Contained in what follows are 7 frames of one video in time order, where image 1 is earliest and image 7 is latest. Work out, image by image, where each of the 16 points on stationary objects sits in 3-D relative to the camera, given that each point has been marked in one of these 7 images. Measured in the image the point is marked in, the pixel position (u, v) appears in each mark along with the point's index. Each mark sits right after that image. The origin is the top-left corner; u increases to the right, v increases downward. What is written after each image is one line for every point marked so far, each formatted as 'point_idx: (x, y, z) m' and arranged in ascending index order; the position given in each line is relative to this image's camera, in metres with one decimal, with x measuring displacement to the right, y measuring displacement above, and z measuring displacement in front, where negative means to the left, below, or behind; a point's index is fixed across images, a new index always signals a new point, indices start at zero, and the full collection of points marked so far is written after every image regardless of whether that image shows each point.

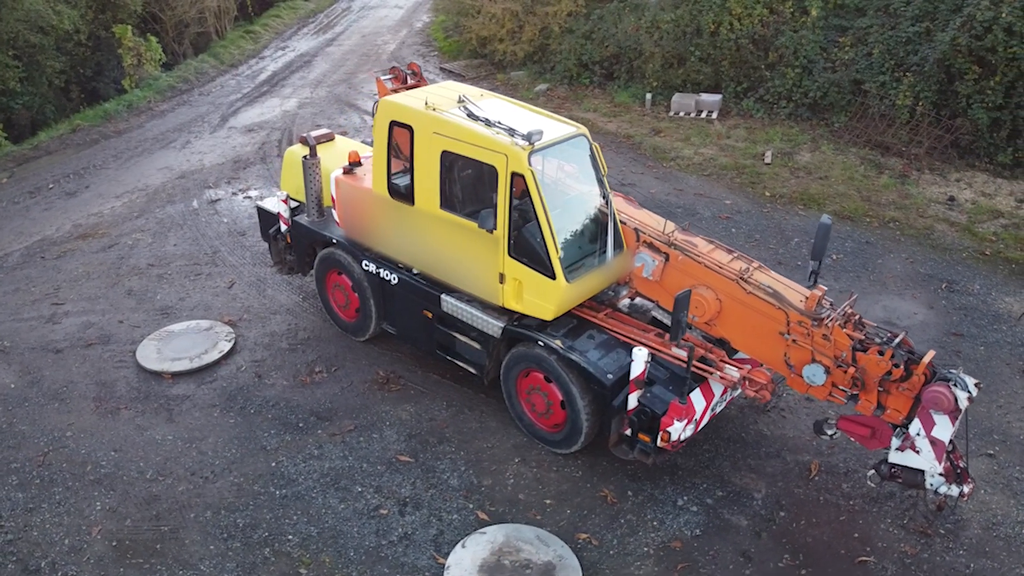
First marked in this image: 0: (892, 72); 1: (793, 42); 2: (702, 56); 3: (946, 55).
0: (+5.4, +3.1, +11.6) m
1: (+4.3, +3.8, +12.6) m
2: (+3.1, +3.8, +13.4) m
3: (+5.9, +3.1, +10.9) m
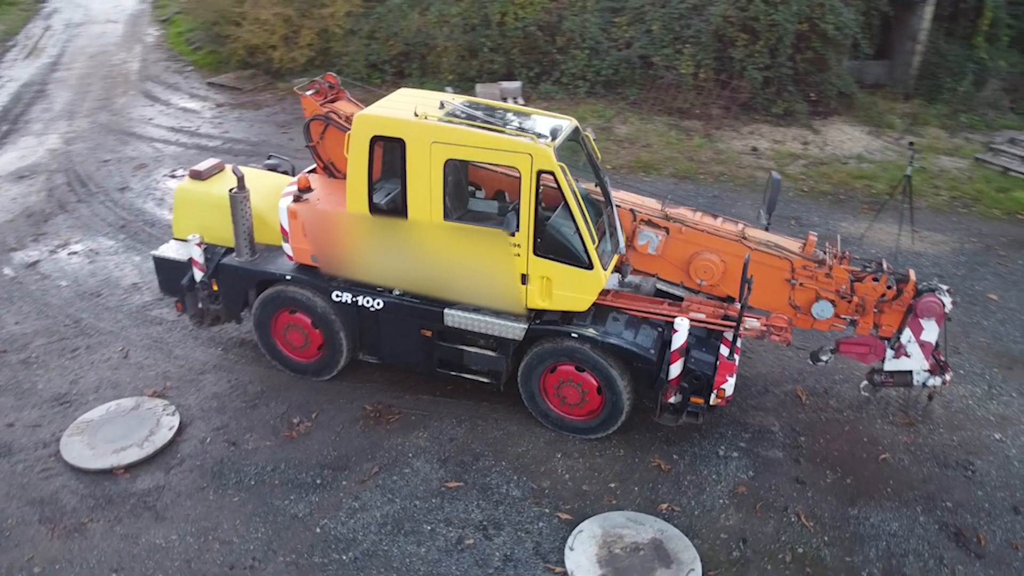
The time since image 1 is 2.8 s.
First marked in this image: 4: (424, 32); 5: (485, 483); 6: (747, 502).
0: (+2.5, +3.9, +13.0) m
1: (+1.1, +4.4, +13.5) m
2: (-0.3, +4.1, +13.8) m
3: (+3.2, +4.0, +12.5) m
4: (-1.5, +4.5, +14.1) m
5: (-0.2, -1.4, +5.8) m
6: (+1.6, -1.5, +5.6) m
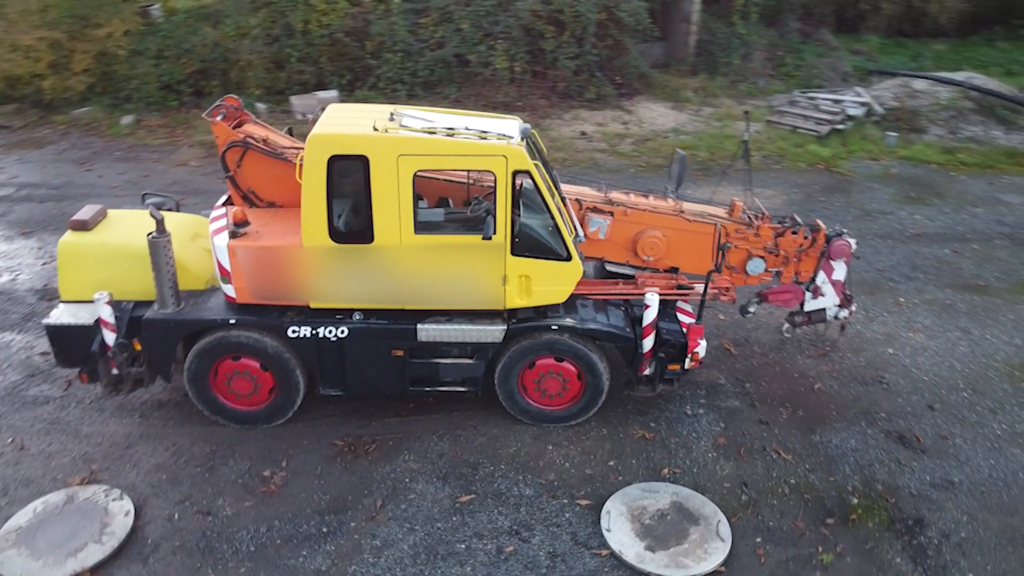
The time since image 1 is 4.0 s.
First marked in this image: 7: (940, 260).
0: (-0.5, +4.0, +13.3) m
1: (-2.1, +4.3, +13.4) m
2: (-3.5, +3.8, +13.3) m
3: (+0.2, +4.3, +13.0) m
4: (-4.8, +3.9, +13.2) m
5: (-0.1, -1.4, +5.7) m
6: (+1.7, -1.2, +6.1) m
7: (+4.7, +0.3, +8.9) m
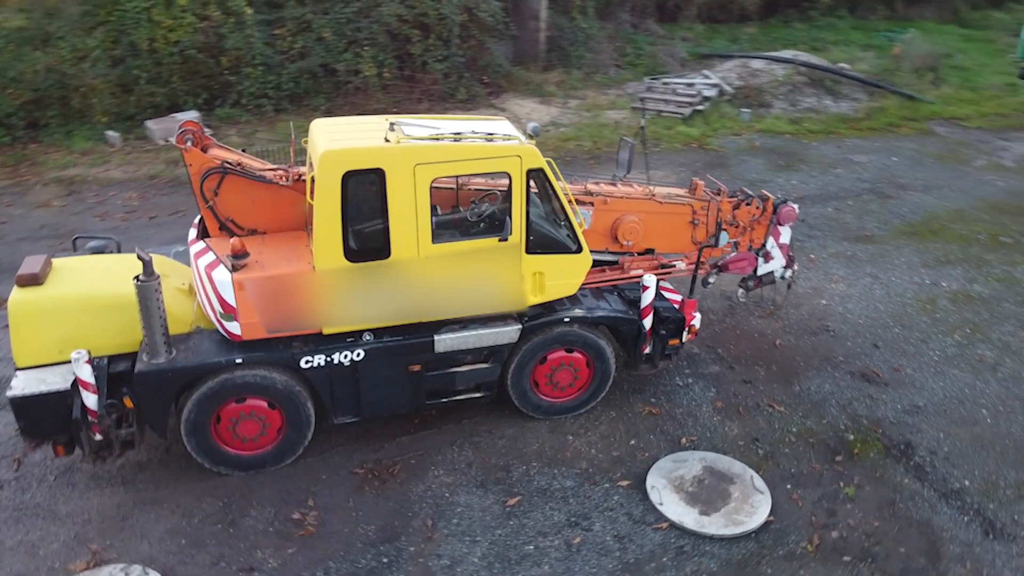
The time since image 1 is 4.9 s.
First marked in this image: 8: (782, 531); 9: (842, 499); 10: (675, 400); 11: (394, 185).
0: (-2.6, +3.8, +12.9) m
1: (-4.2, +3.8, +12.6) m
2: (-5.5, +3.2, +12.3) m
3: (-1.9, +4.2, +12.8) m
4: (-6.7, +3.1, +11.9) m
5: (+0.2, -1.4, +5.8) m
6: (+1.8, -1.0, +6.6) m
7: (+3.9, +0.9, +9.9) m
8: (+1.8, -1.6, +5.4) m
9: (+2.3, -1.5, +5.7) m
10: (+1.3, -0.9, +6.7) m
11: (-0.8, +0.7, +5.2) m
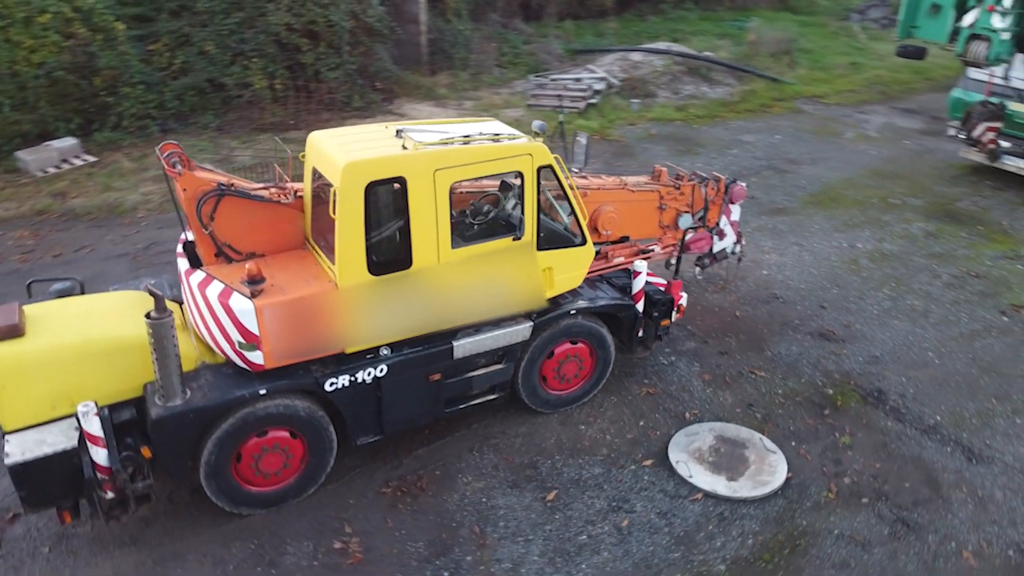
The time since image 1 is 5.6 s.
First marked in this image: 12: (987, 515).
0: (-4.2, +3.4, +12.3) m
1: (-5.7, +3.3, +11.7) m
2: (-6.8, +2.5, +11.1) m
3: (-3.5, +3.9, +12.4) m
4: (-8.0, +2.4, +10.5) m
5: (+0.4, -1.4, +5.8) m
6: (+1.8, -0.8, +6.9) m
7: (+3.0, +1.2, +10.6) m
8: (+2.1, -1.4, +5.8) m
9: (+2.5, -1.2, +6.2) m
10: (+1.3, -0.8, +6.9) m
11: (-0.6, +0.6, +5.1) m
12: (+3.3, -1.6, +5.6) m
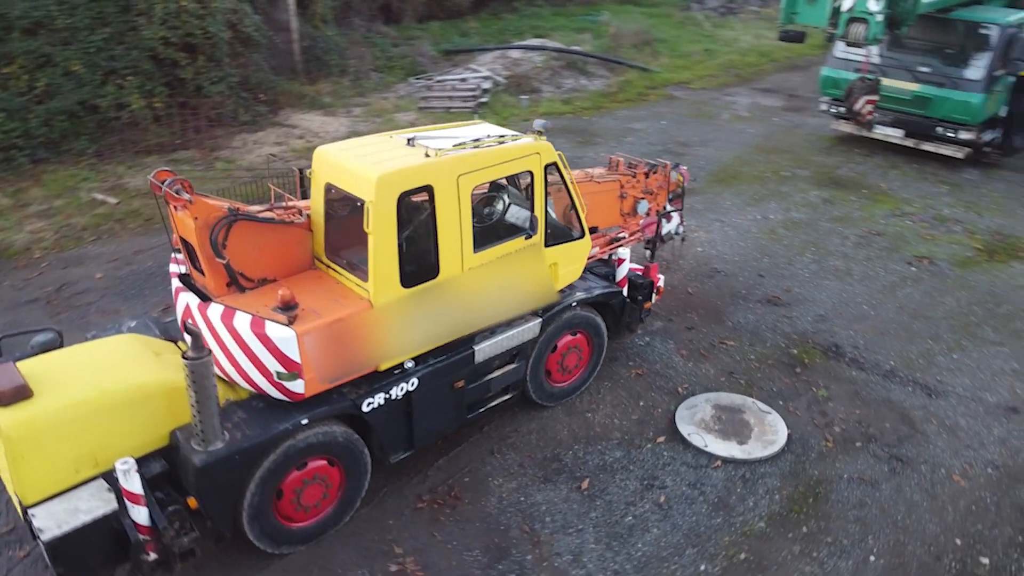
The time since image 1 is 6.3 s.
0: (-5.7, +2.9, +11.4) m
1: (-7.0, +2.6, +10.5) m
2: (-7.9, +1.7, +9.7) m
3: (-5.1, +3.4, +11.5) m
4: (-8.9, +1.5, +8.9) m
5: (+0.6, -1.3, +6.0) m
6: (+1.7, -0.6, +7.3) m
7: (+1.9, +1.5, +11.1) m
8: (+2.3, -1.2, +6.3) m
9: (+2.6, -0.9, +6.8) m
10: (+1.2, -0.6, +7.2) m
11: (-0.4, +0.5, +5.0) m
12: (+3.5, -1.2, +6.3) m
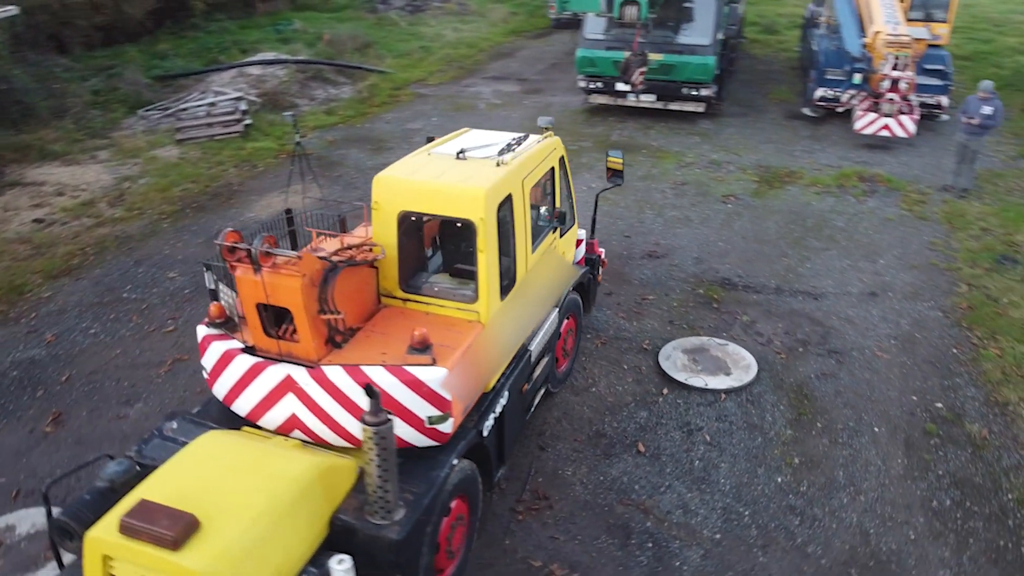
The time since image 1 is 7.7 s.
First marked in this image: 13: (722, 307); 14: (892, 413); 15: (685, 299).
0: (-7.8, +1.3, +8.5) m
1: (-8.5, +0.7, +7.2) m
2: (-8.8, -0.2, +6.1) m
3: (-7.4, +1.9, +8.9) m
4: (-9.2, -0.7, +5.0) m
5: (+1.0, -1.1, +6.4) m
6: (+1.2, -0.3, +8.0) m
7: (-0.6, +1.6, +11.5) m
8: (+2.3, -0.6, +7.4) m
9: (+2.3, -0.3, +7.9) m
10: (+0.8, -0.4, +7.7) m
11: (0.0, +0.5, +5.0) m
12: (+3.4, -0.4, +7.8) m
13: (+2.1, -0.2, +8.2) m
14: (+3.1, -1.0, +6.6) m
15: (+1.8, -0.1, +8.3) m
